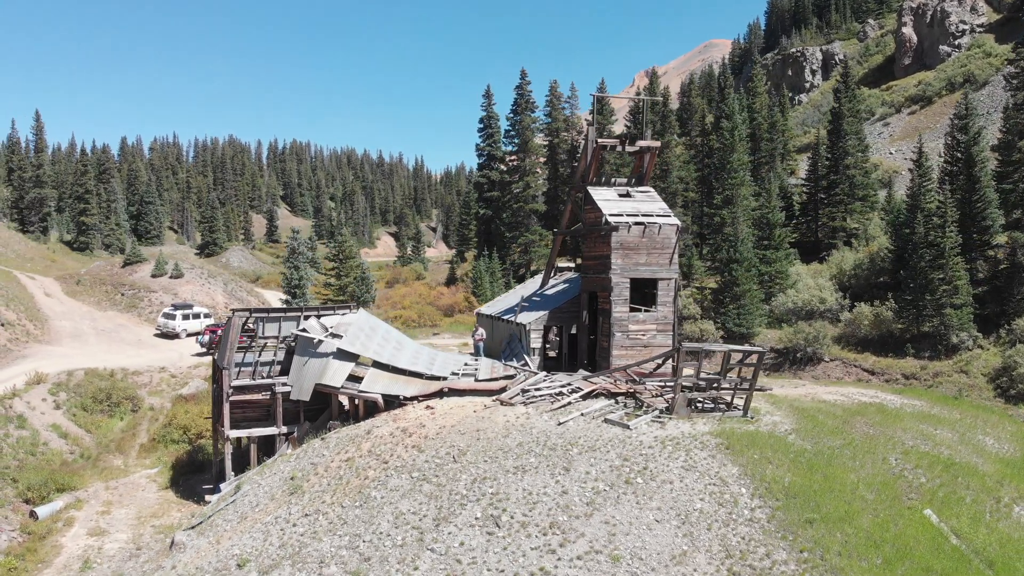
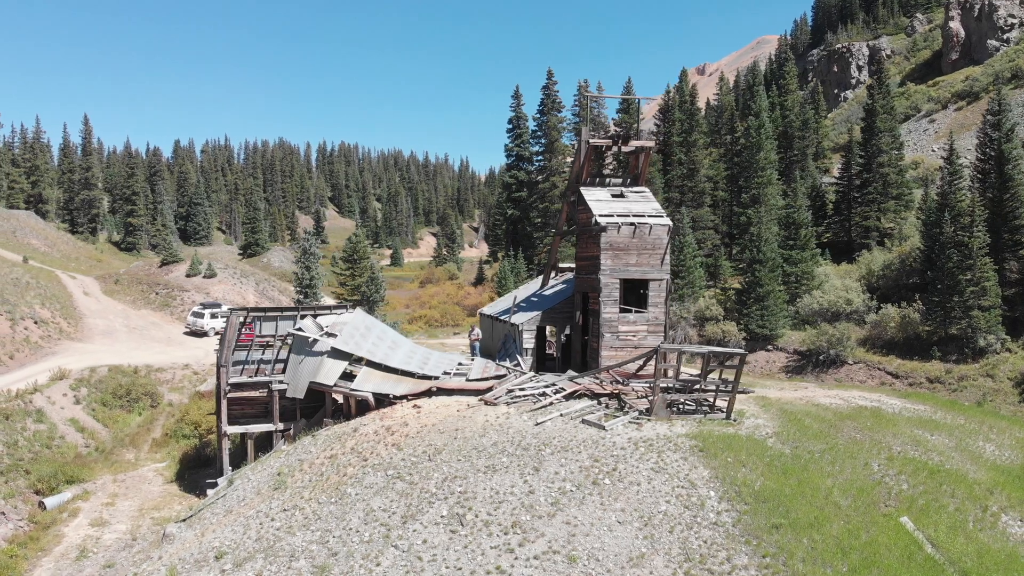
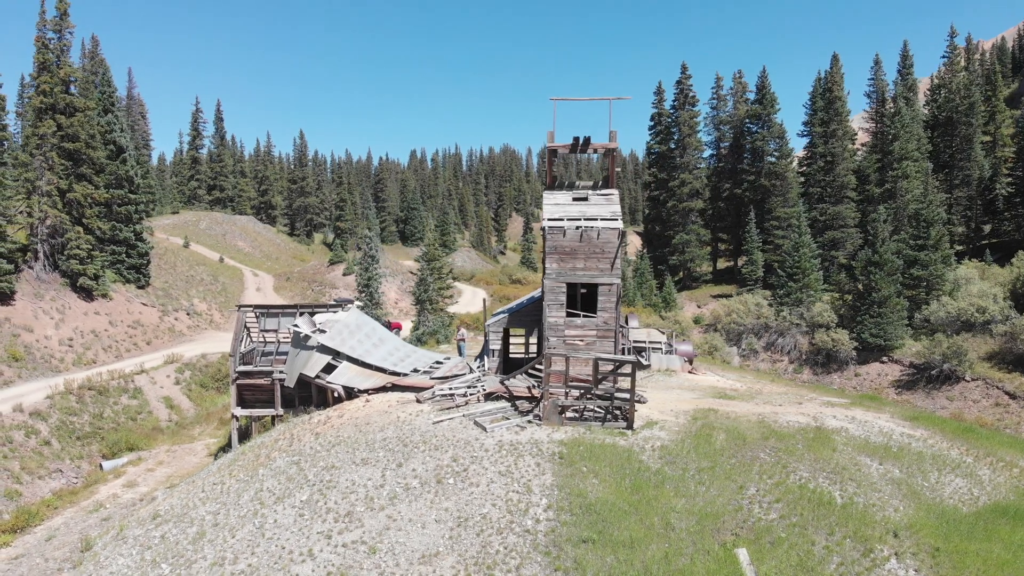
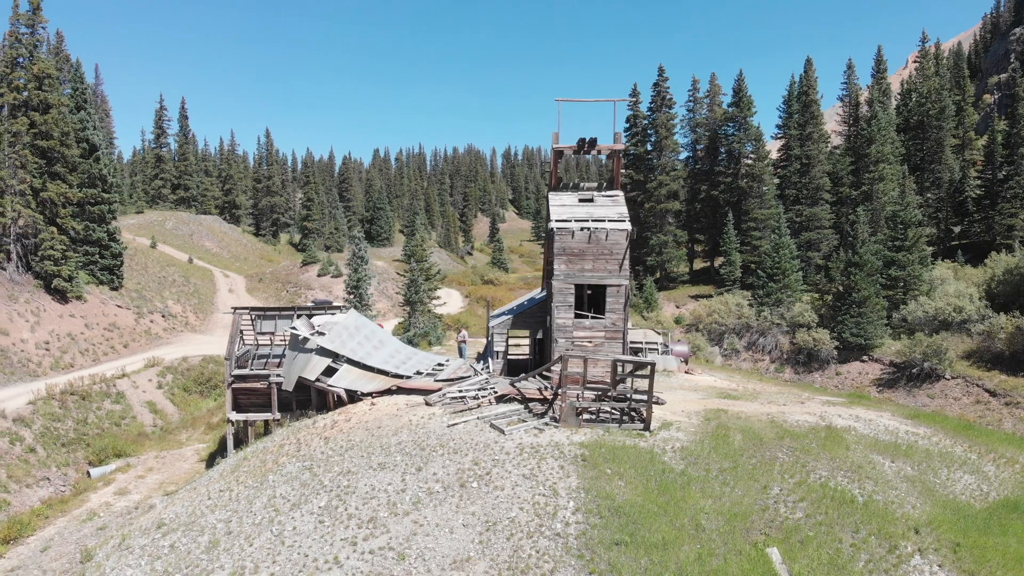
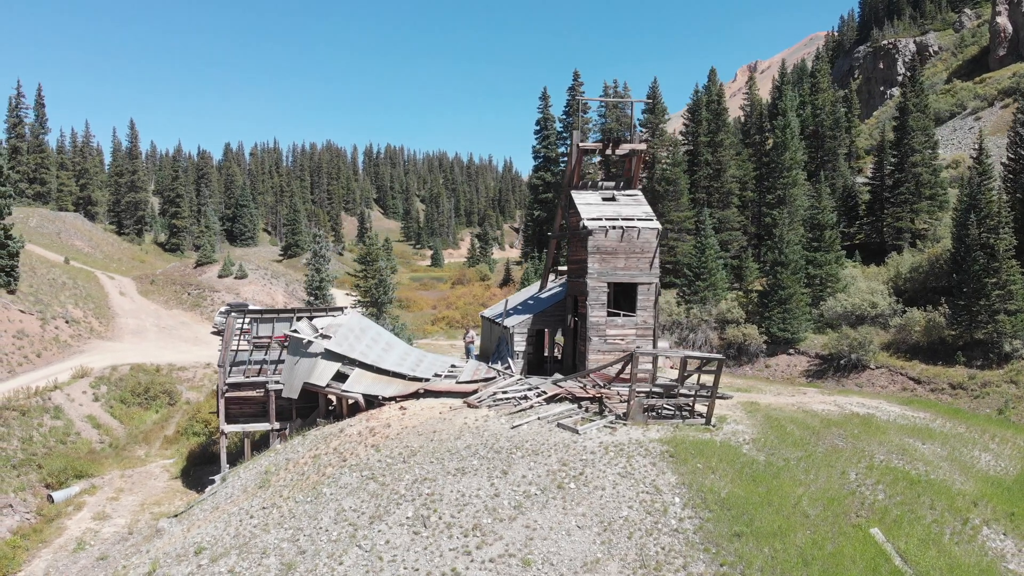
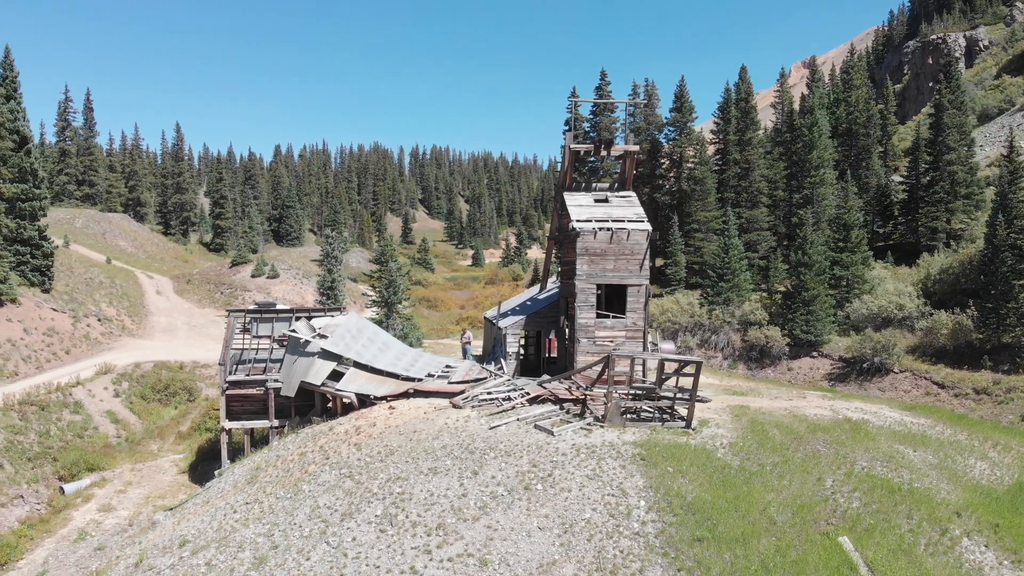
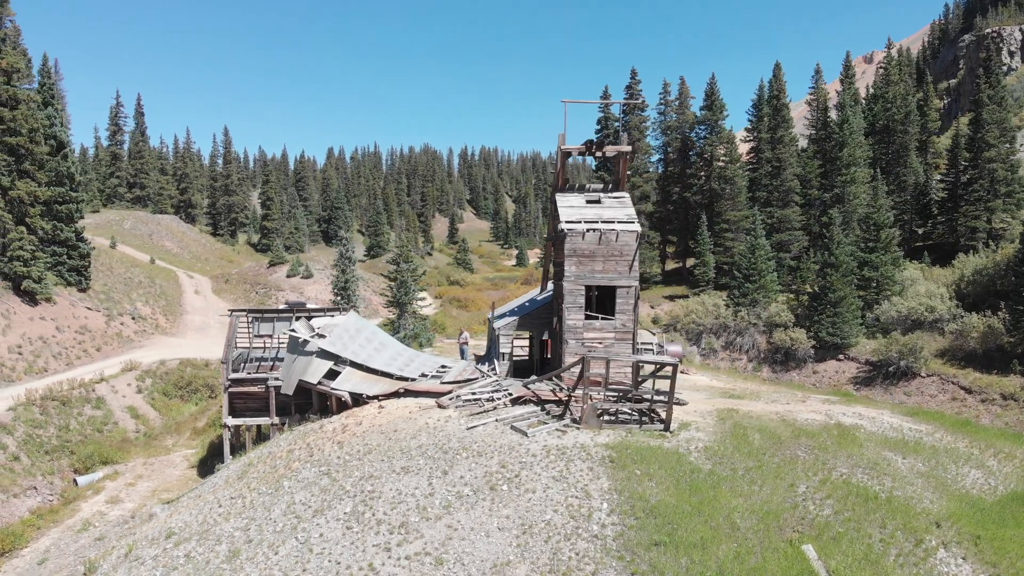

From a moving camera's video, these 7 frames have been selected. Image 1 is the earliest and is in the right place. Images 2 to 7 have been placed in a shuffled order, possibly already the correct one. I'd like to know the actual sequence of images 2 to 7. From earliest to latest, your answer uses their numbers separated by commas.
2, 5, 6, 7, 4, 3
